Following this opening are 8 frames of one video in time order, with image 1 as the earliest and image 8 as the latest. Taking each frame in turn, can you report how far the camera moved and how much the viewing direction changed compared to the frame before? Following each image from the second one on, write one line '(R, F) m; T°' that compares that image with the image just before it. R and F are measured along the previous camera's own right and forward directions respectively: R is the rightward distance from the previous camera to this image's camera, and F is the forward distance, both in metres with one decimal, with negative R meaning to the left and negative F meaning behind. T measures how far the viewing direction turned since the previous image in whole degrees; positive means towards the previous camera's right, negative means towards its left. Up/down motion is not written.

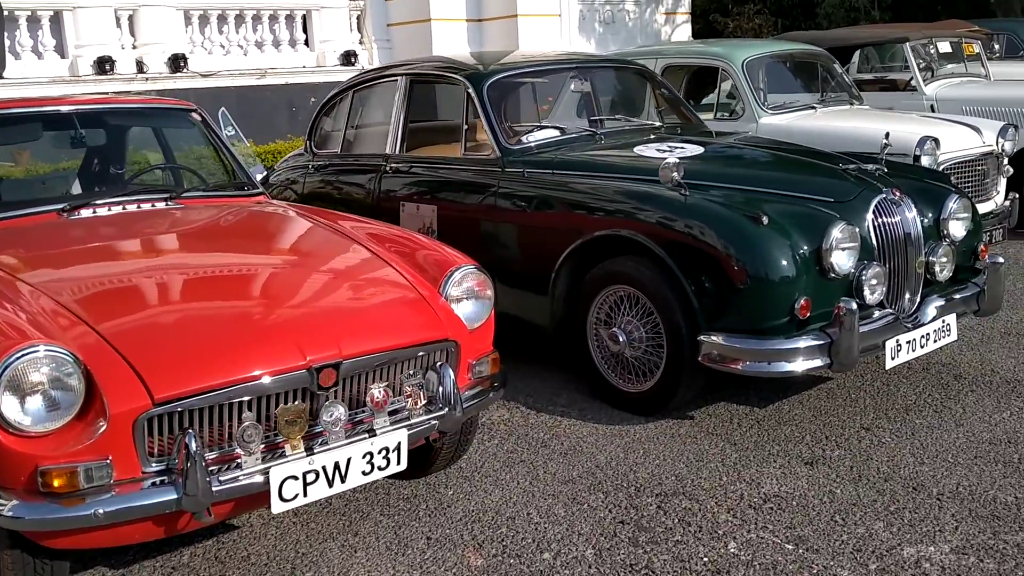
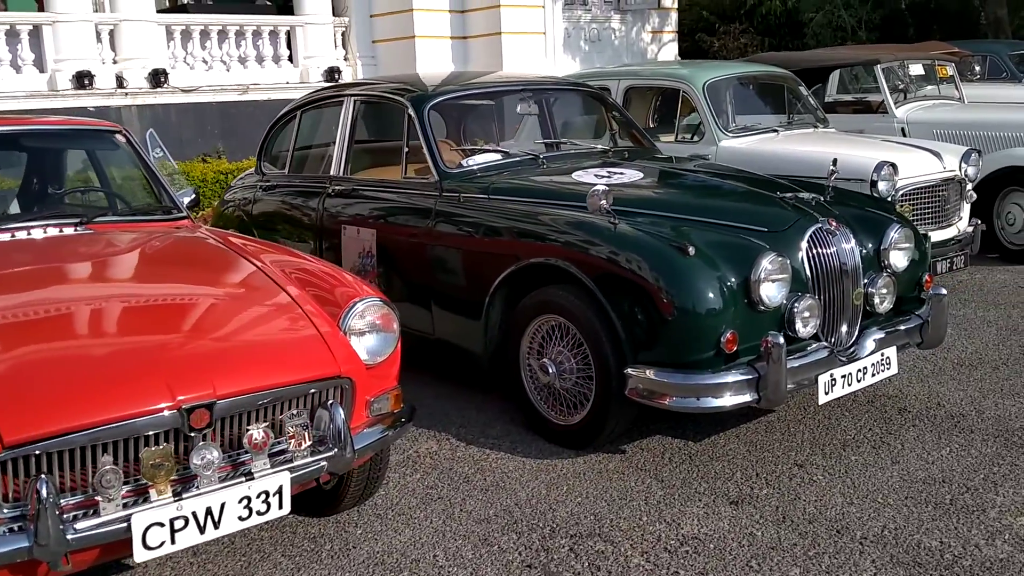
(+0.3, +0.1) m; 0°
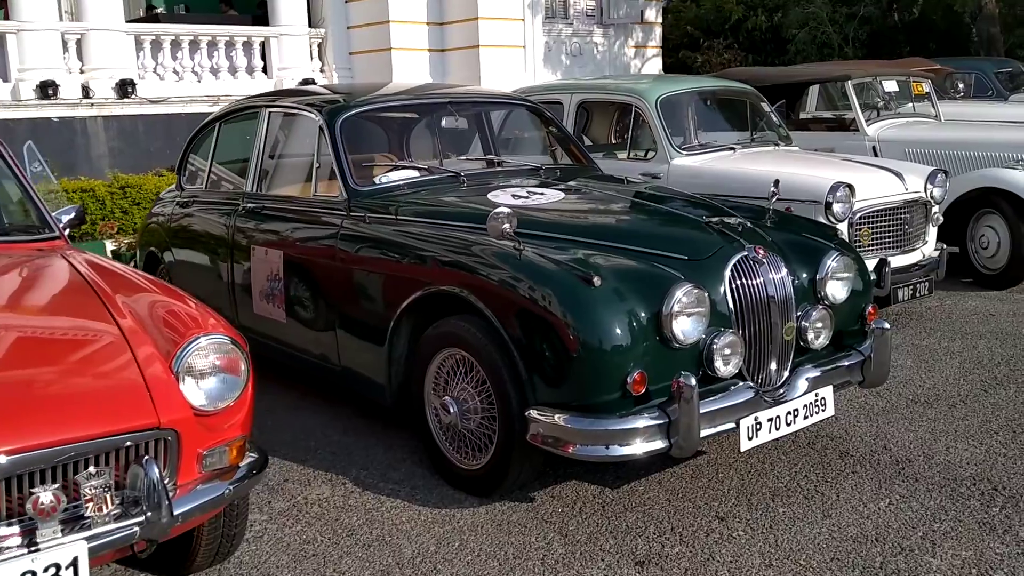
(+0.4, +0.4) m; 0°
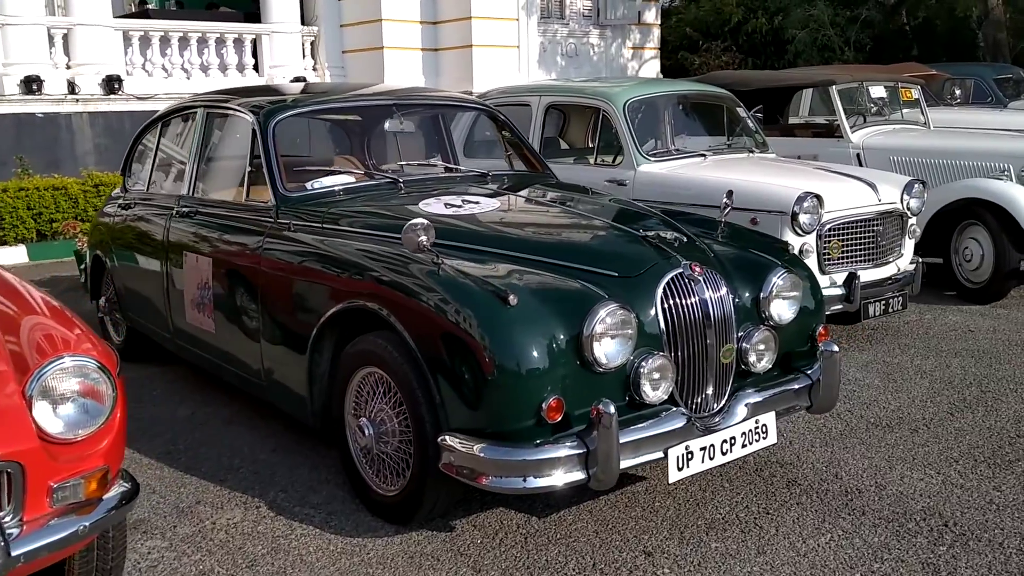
(+0.3, +0.2) m; -1°
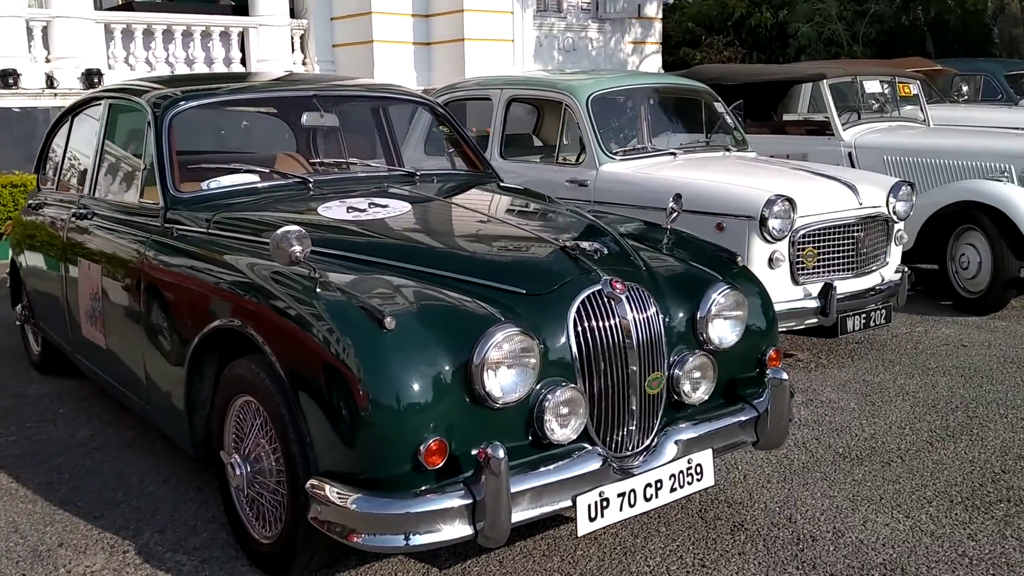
(+0.4, +0.5) m; -1°
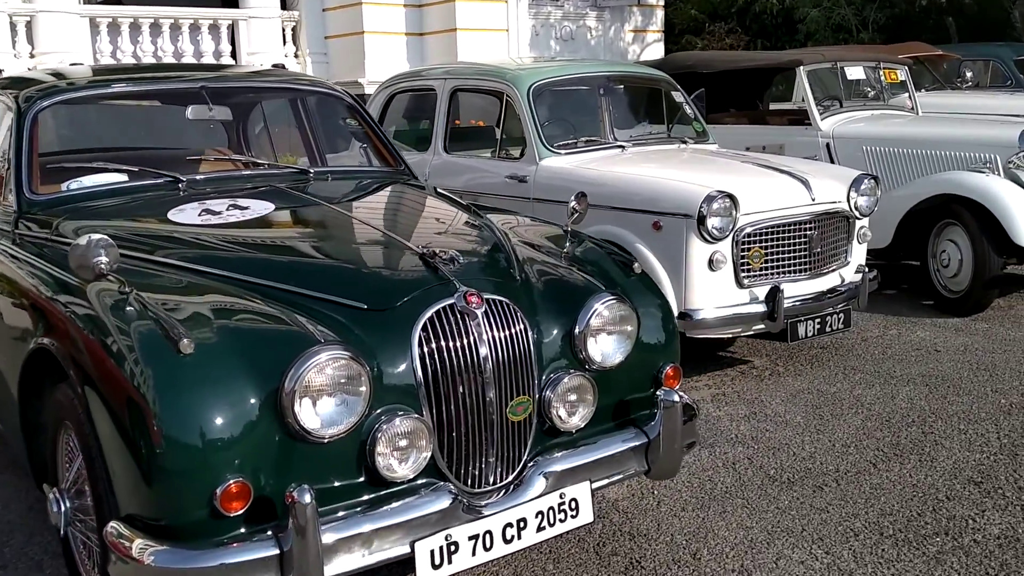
(+0.5, +0.4) m; -2°
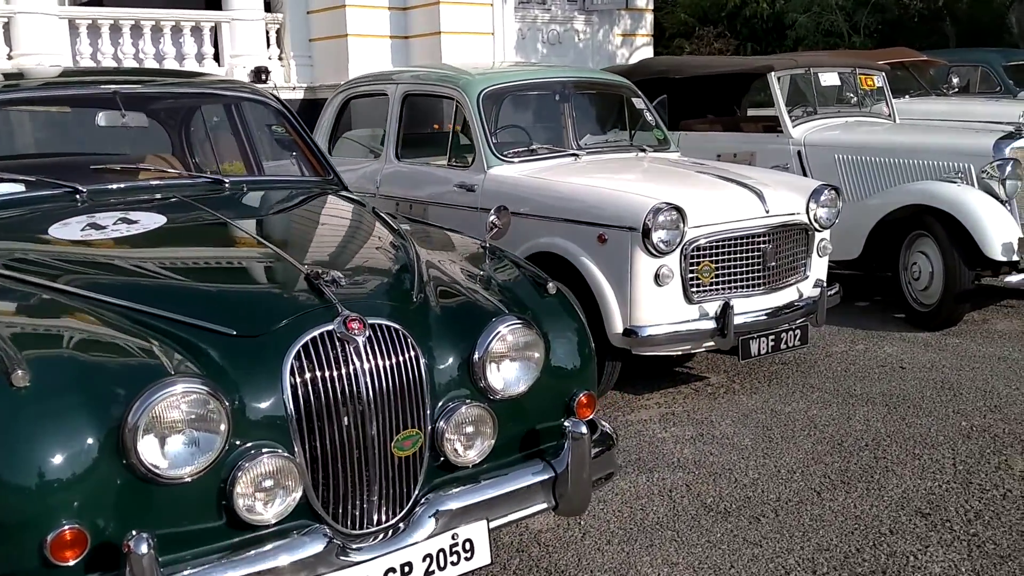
(+0.3, +0.2) m; 0°
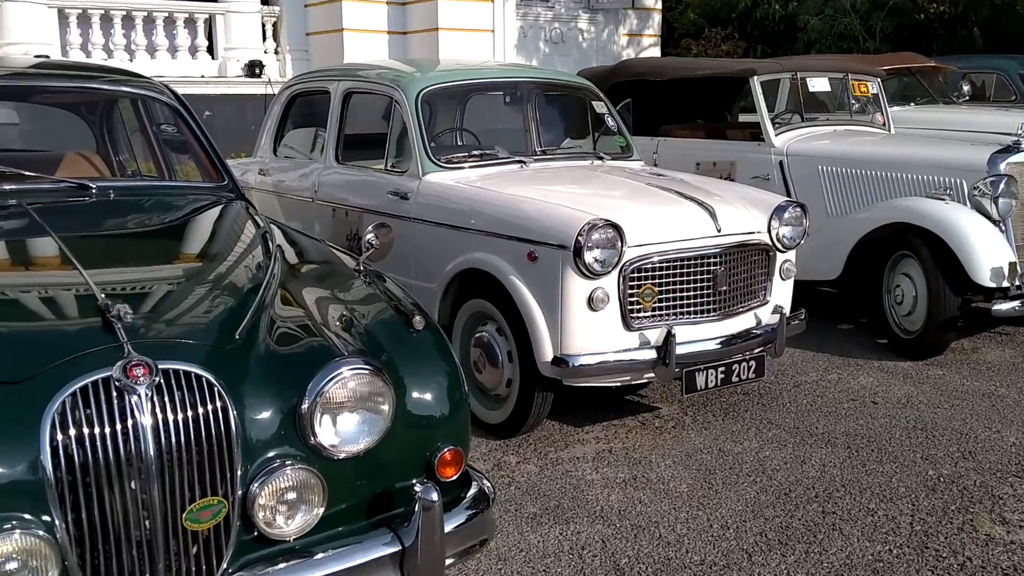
(+0.4, +0.4) m; -1°
